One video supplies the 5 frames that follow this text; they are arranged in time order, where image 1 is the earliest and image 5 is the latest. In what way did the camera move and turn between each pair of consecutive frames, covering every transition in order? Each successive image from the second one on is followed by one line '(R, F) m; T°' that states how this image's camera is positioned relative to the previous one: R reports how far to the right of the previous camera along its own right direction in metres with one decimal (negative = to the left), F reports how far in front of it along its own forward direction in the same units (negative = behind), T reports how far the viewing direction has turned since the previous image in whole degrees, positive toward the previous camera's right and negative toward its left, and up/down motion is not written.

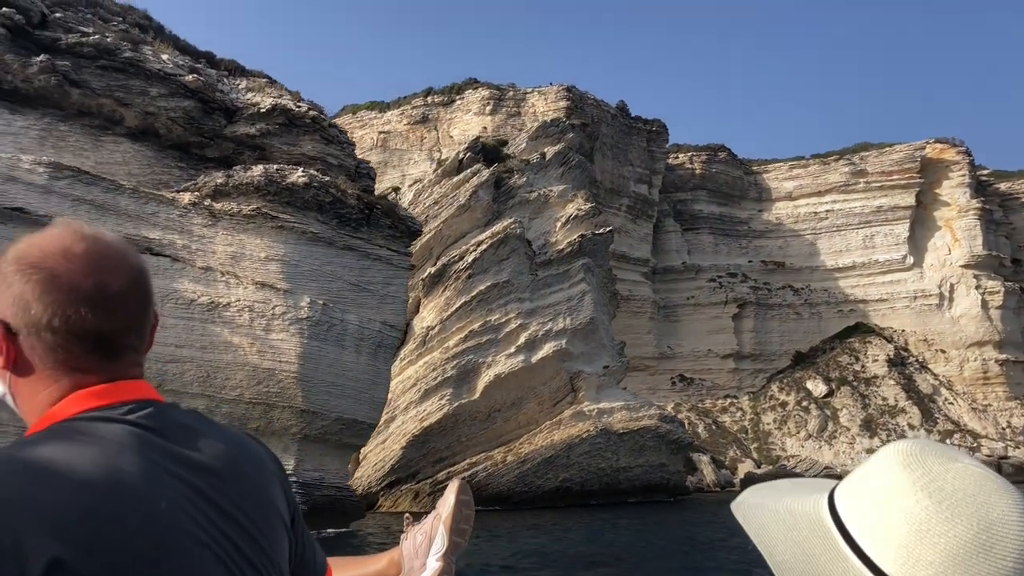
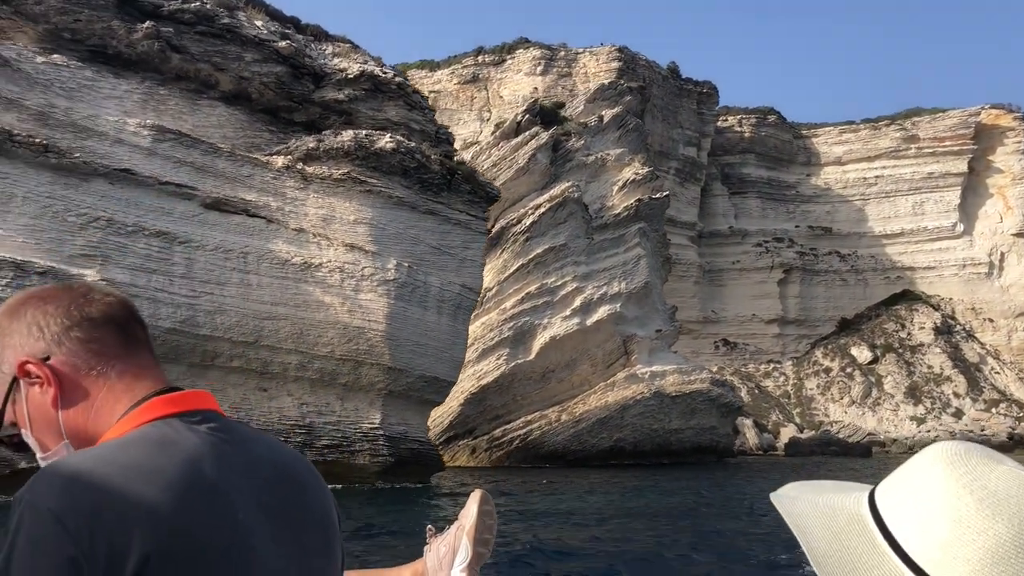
(-0.7, -0.4) m; -2°
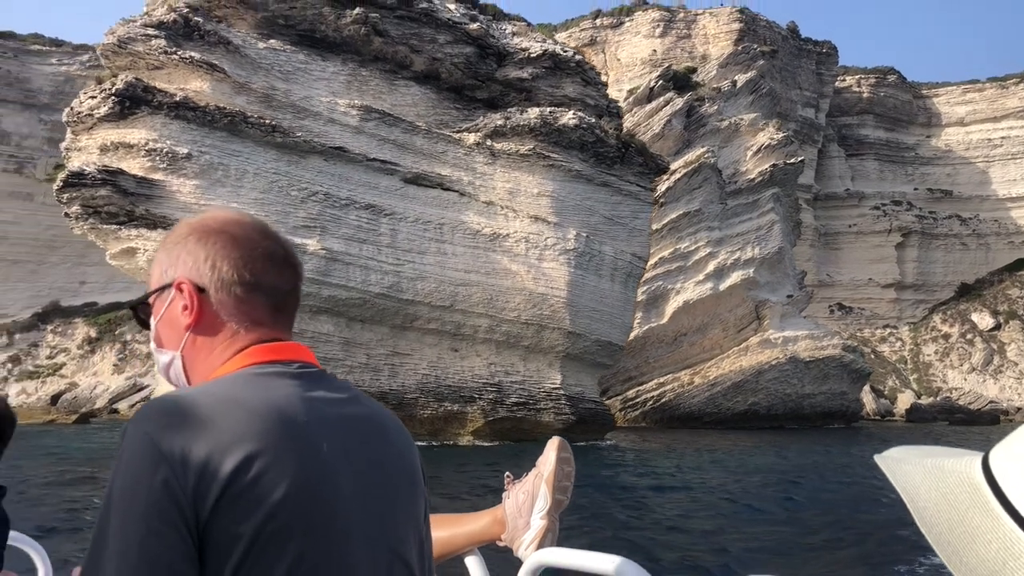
(-1.5, -0.9) m; -5°
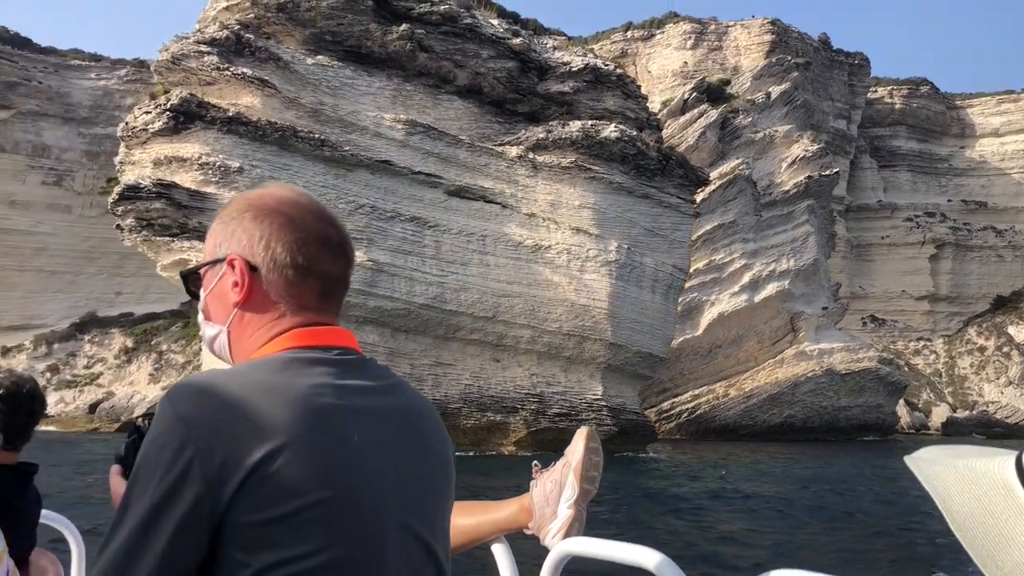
(-0.3, -0.1) m; -2°
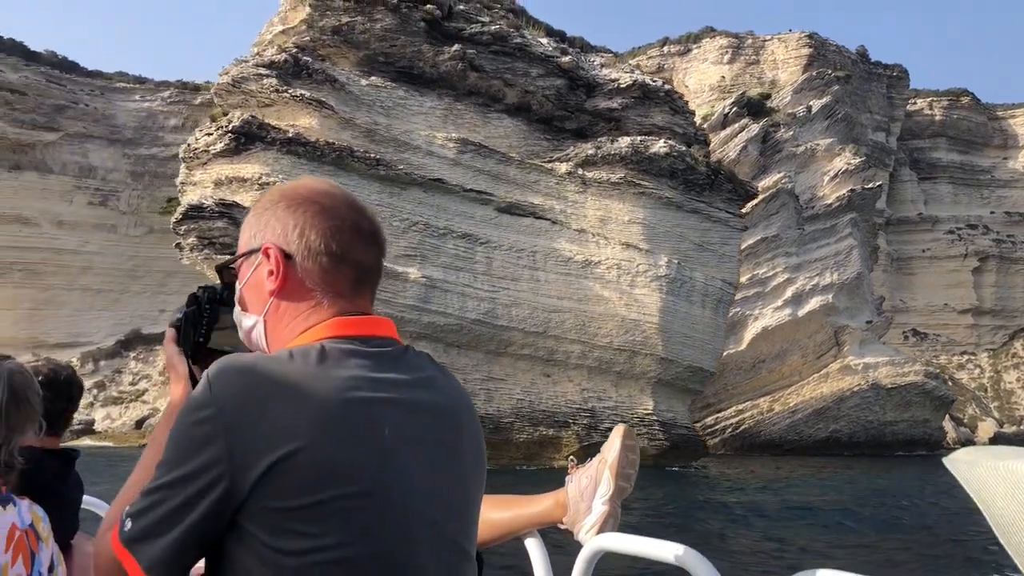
(-0.3, -0.1) m; -2°
